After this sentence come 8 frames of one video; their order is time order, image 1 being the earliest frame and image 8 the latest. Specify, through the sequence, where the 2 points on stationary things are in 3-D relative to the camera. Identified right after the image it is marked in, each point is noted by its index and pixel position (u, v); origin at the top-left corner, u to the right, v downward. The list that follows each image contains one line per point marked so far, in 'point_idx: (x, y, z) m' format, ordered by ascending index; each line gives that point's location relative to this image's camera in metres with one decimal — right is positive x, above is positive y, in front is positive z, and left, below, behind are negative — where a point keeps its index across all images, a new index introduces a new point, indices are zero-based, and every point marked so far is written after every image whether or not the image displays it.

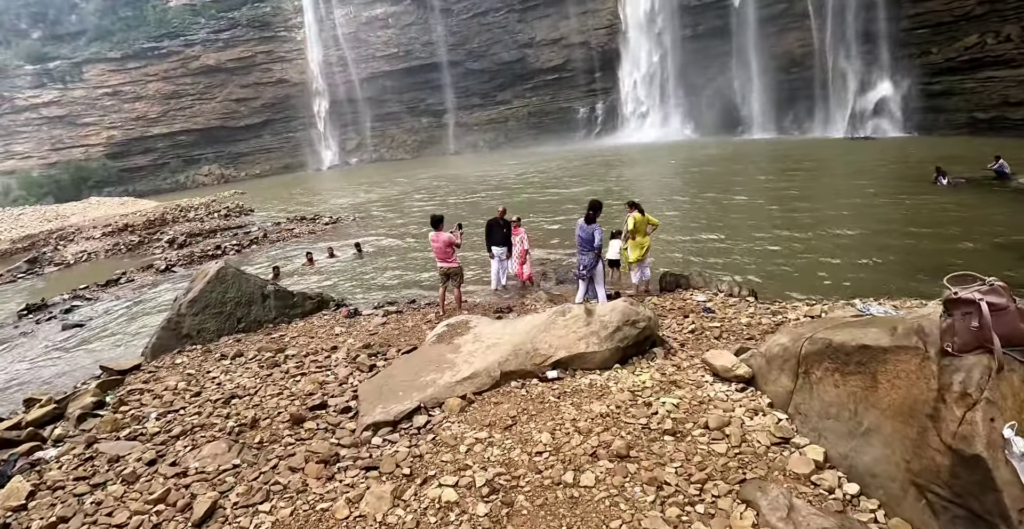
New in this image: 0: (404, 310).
0: (-2.4, -1.0, +11.6) m
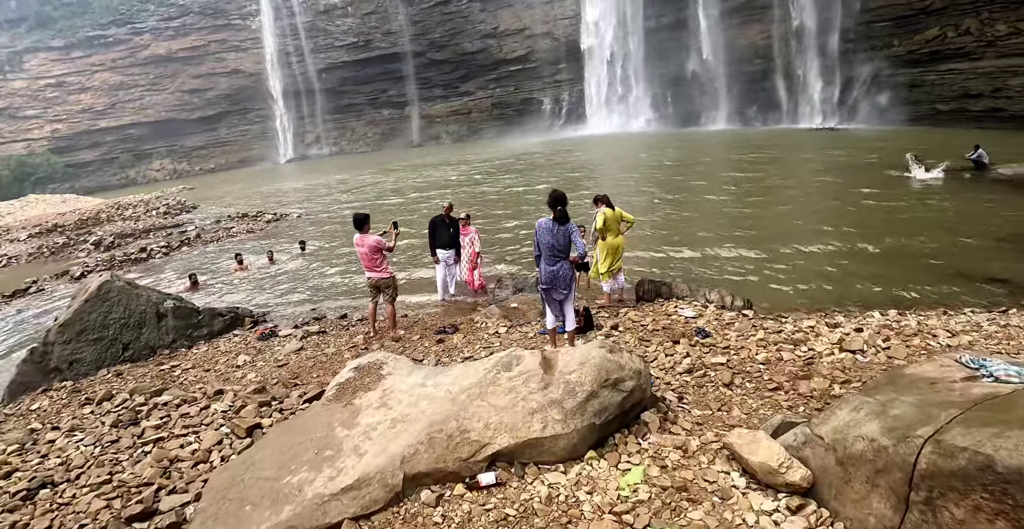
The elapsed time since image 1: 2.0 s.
0: (-3.4, -1.2, +9.6) m
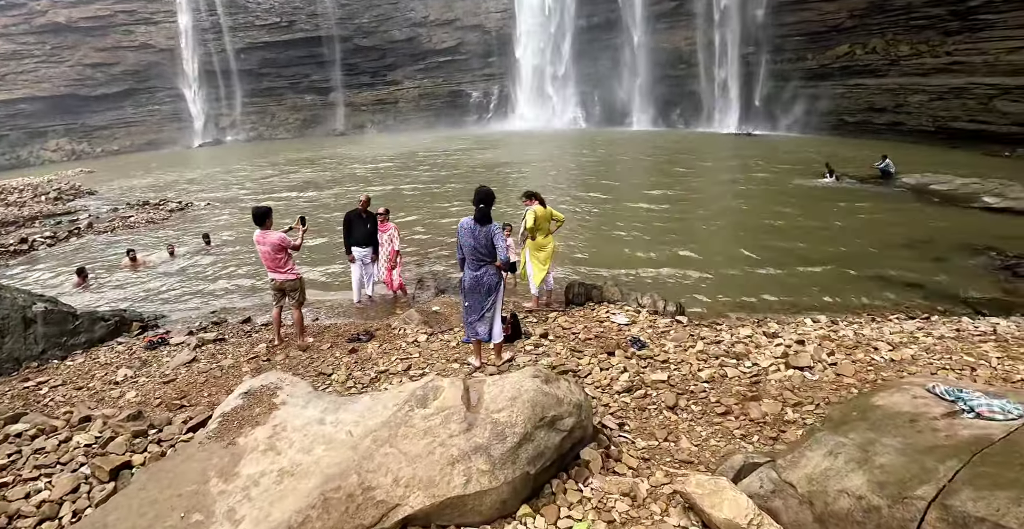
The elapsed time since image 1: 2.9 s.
0: (-4.6, -1.2, +8.4) m
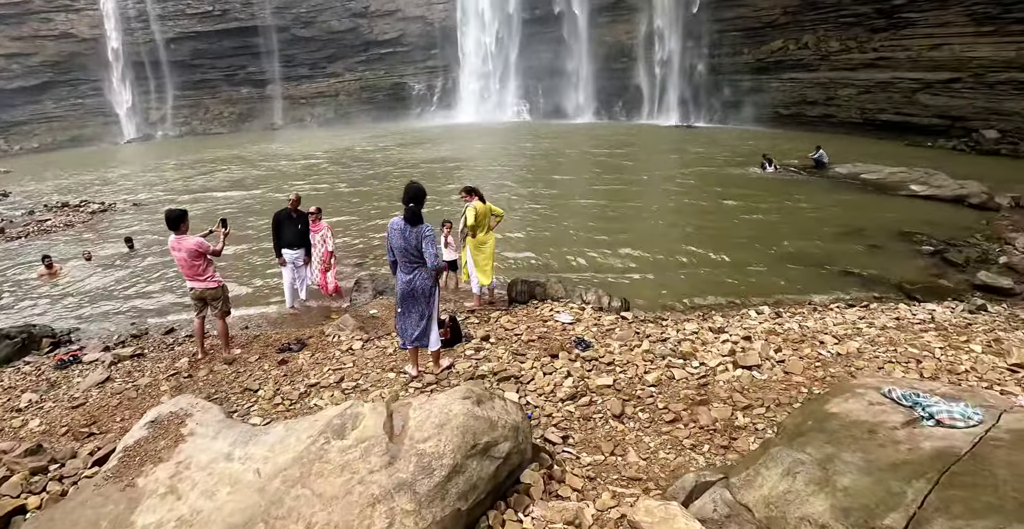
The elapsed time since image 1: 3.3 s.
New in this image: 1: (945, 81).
0: (-5.4, -1.3, +7.6) m
1: (+15.4, +6.5, +18.6) m
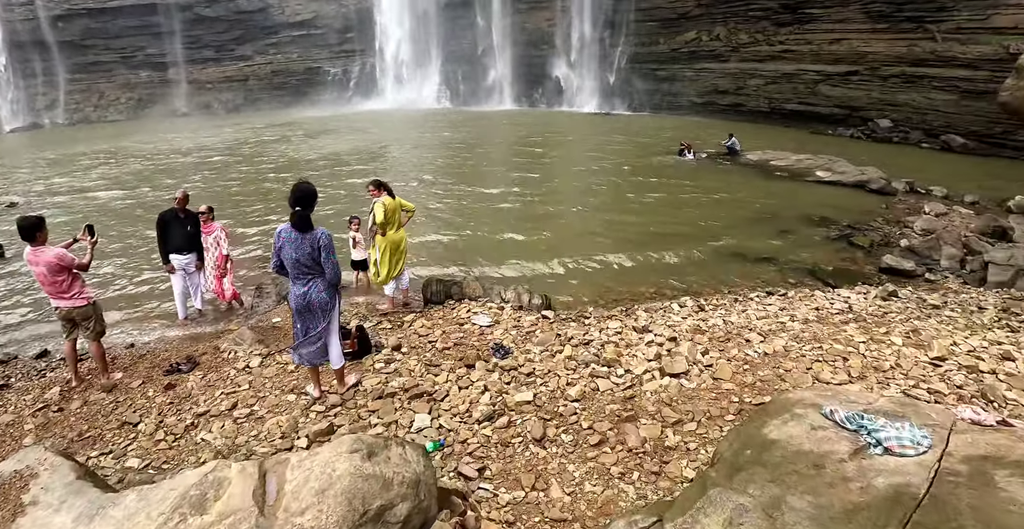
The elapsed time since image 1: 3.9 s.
0: (-6.4, -1.5, +6.4) m
1: (+12.6, +7.3, +19.8) m
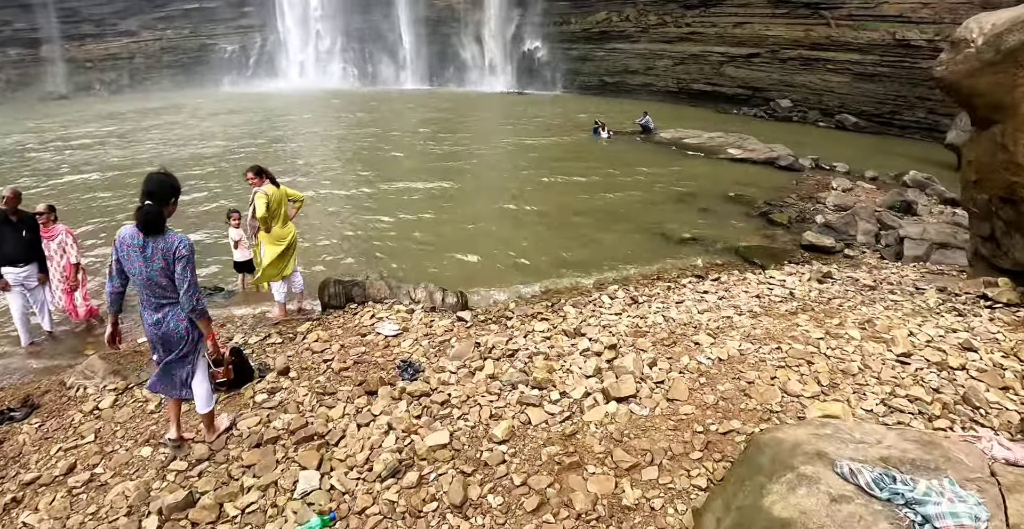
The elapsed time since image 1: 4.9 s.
0: (-7.2, -1.8, +4.7) m
1: (+9.3, +8.3, +20.3) m
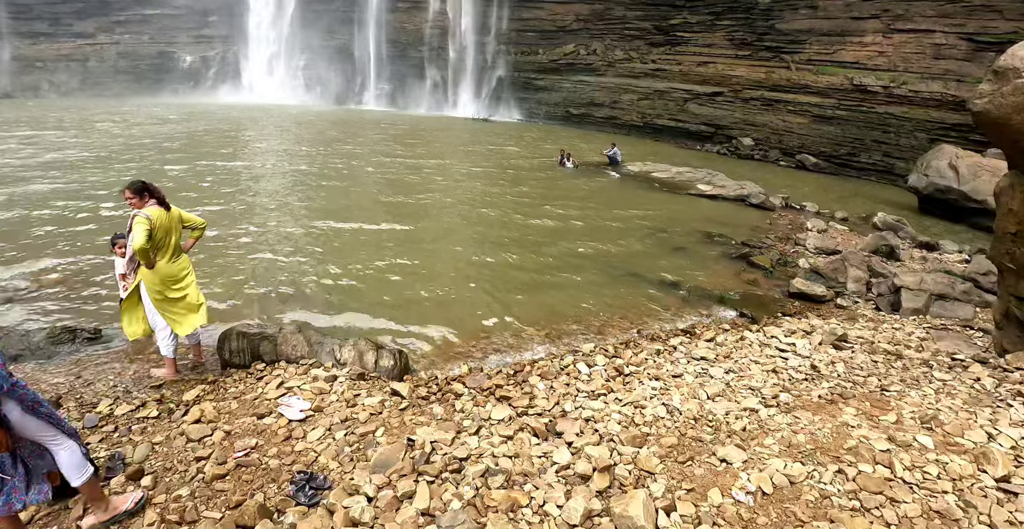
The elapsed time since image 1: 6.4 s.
0: (-7.5, -2.0, +3.0) m
1: (+8.0, +6.8, +20.2) m
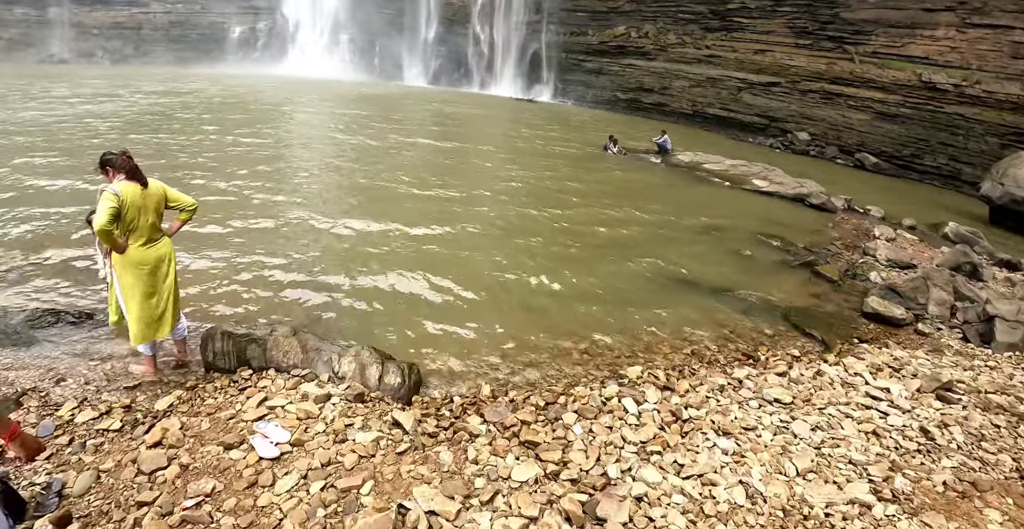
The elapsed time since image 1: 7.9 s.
0: (-7.5, -1.6, +2.8) m
1: (+9.5, +6.7, +18.8) m
